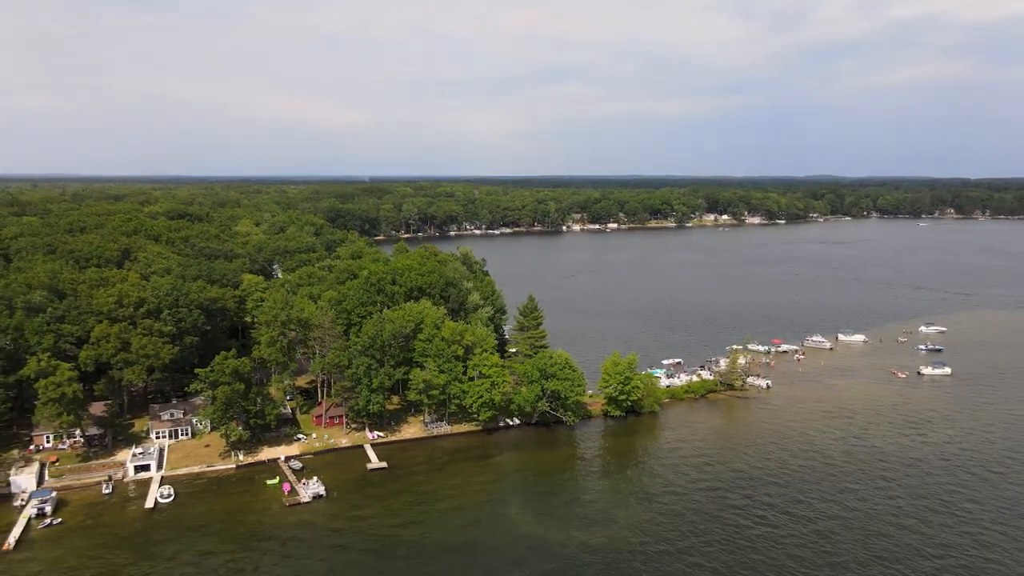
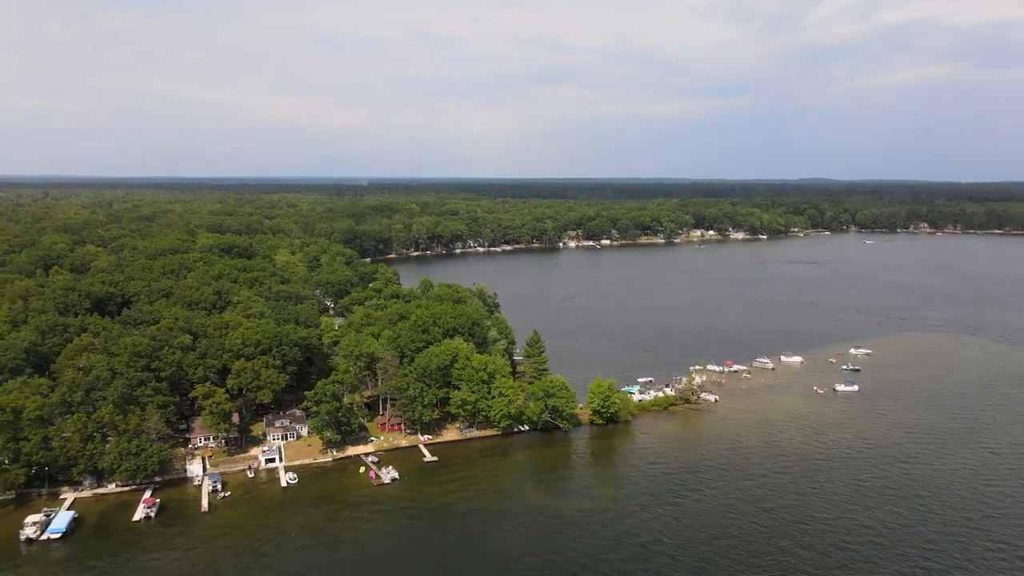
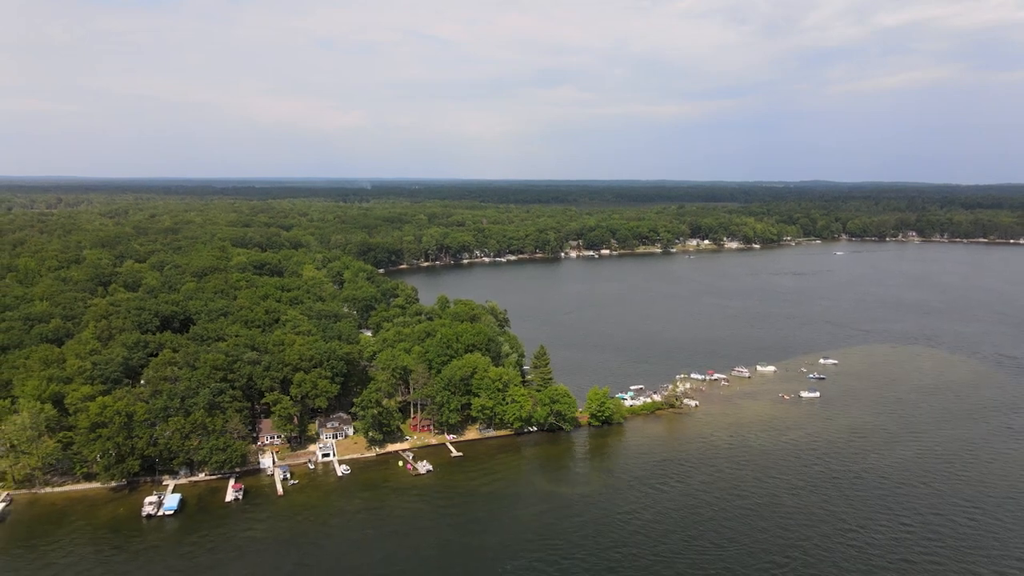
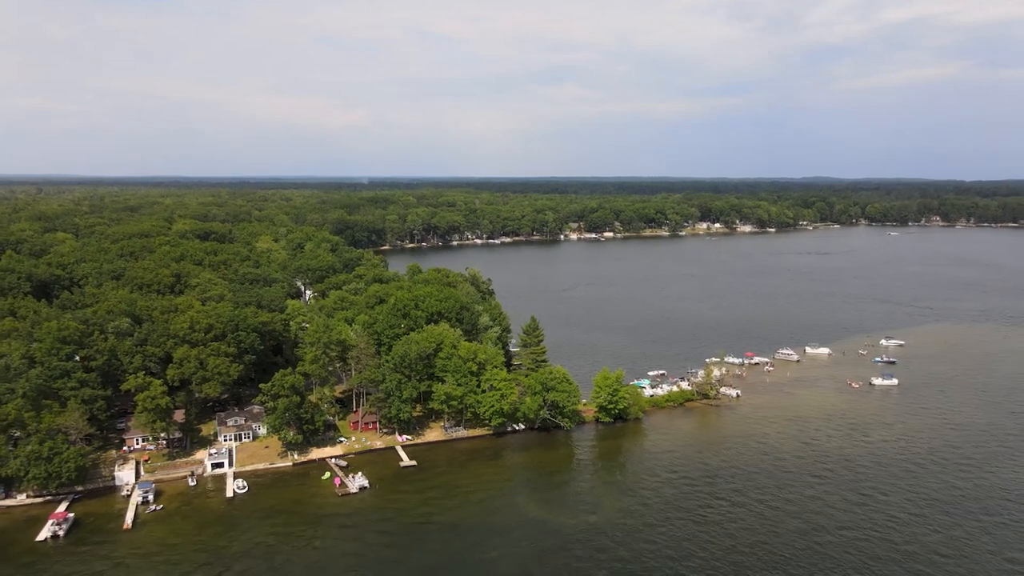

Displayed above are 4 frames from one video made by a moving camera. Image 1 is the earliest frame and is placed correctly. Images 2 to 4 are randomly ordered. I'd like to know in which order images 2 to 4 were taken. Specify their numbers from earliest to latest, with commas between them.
4, 2, 3
